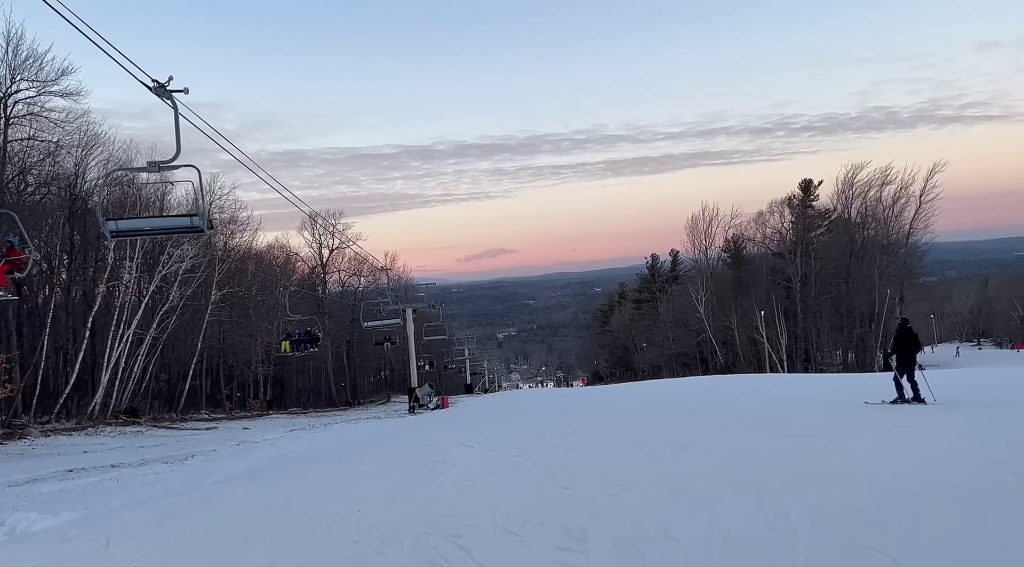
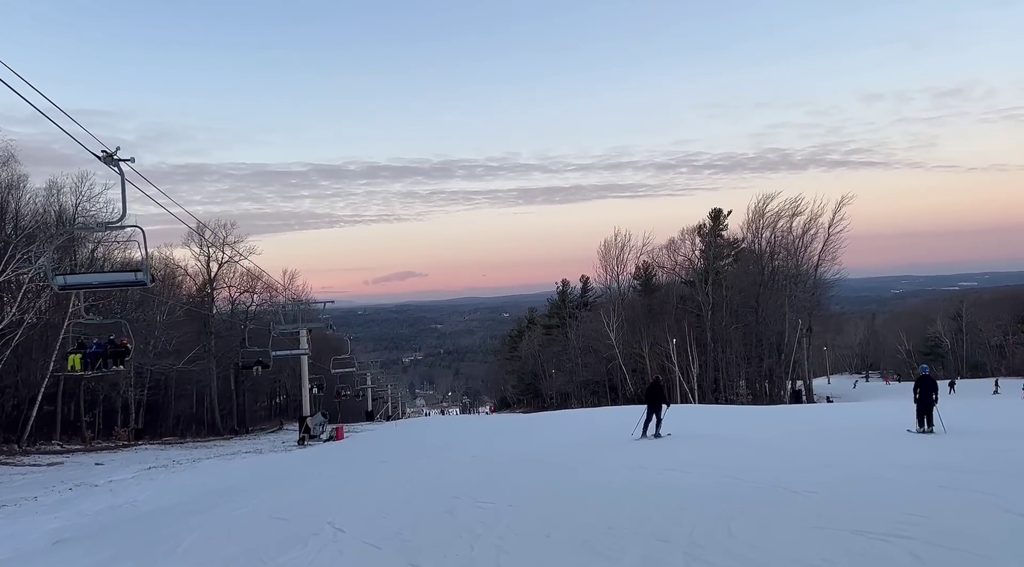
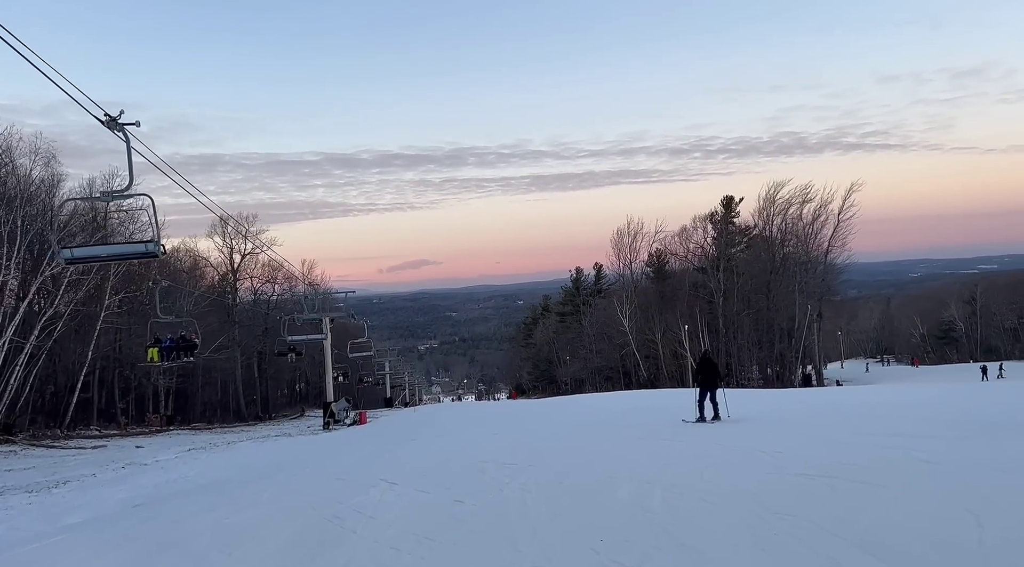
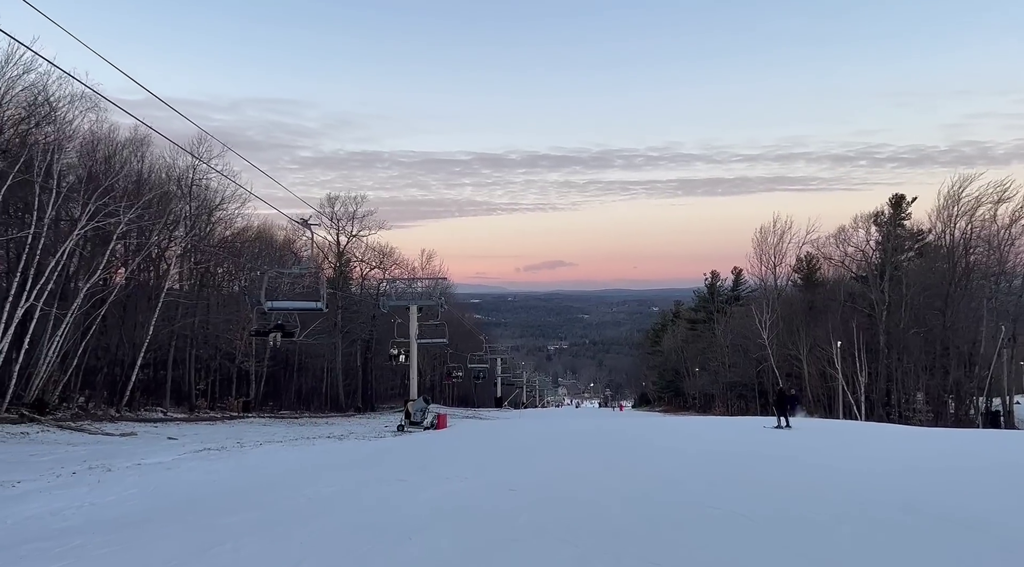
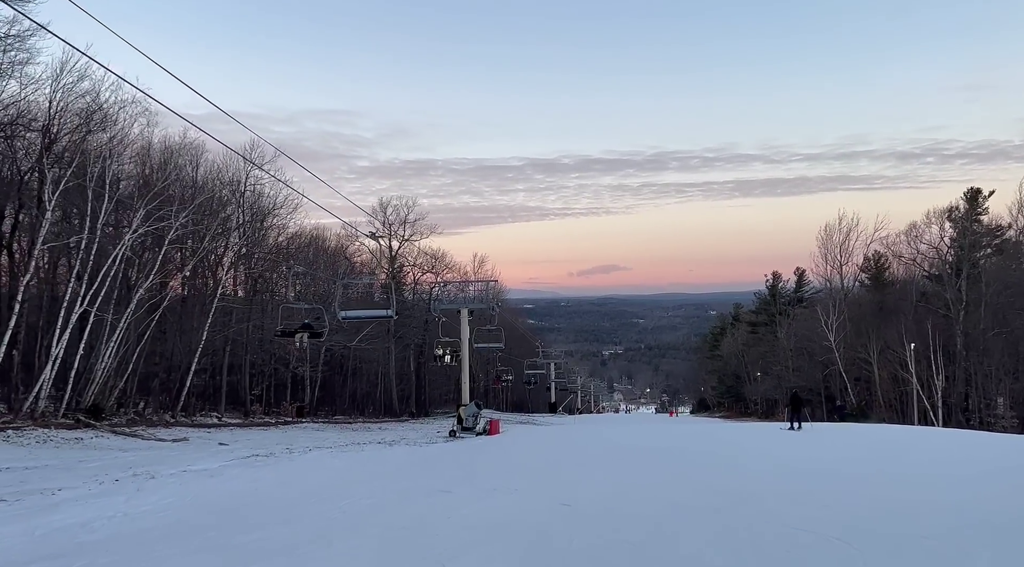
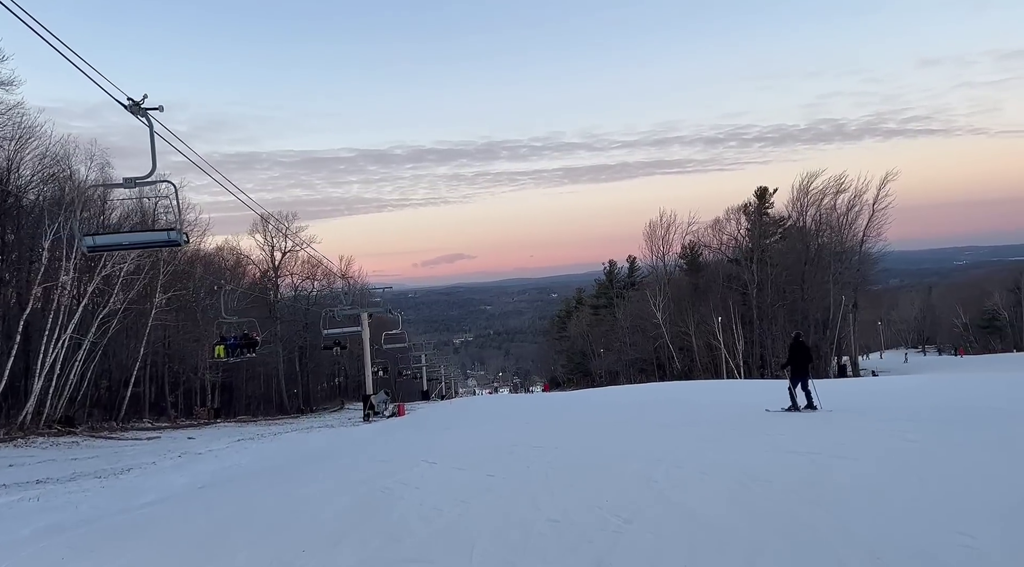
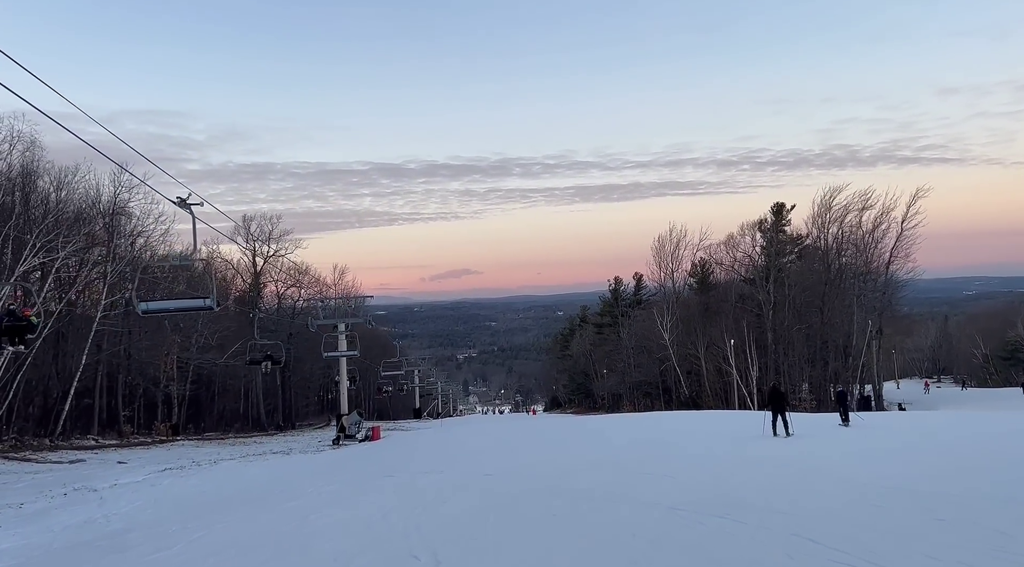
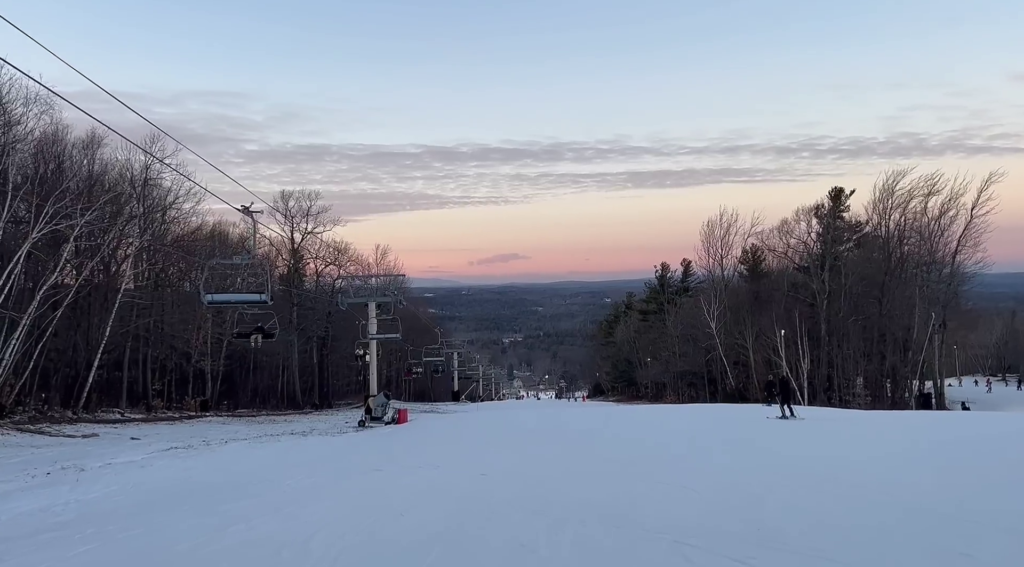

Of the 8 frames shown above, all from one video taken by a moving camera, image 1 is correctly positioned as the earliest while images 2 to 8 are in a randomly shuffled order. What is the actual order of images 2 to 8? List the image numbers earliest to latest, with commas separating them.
6, 3, 2, 7, 8, 4, 5
